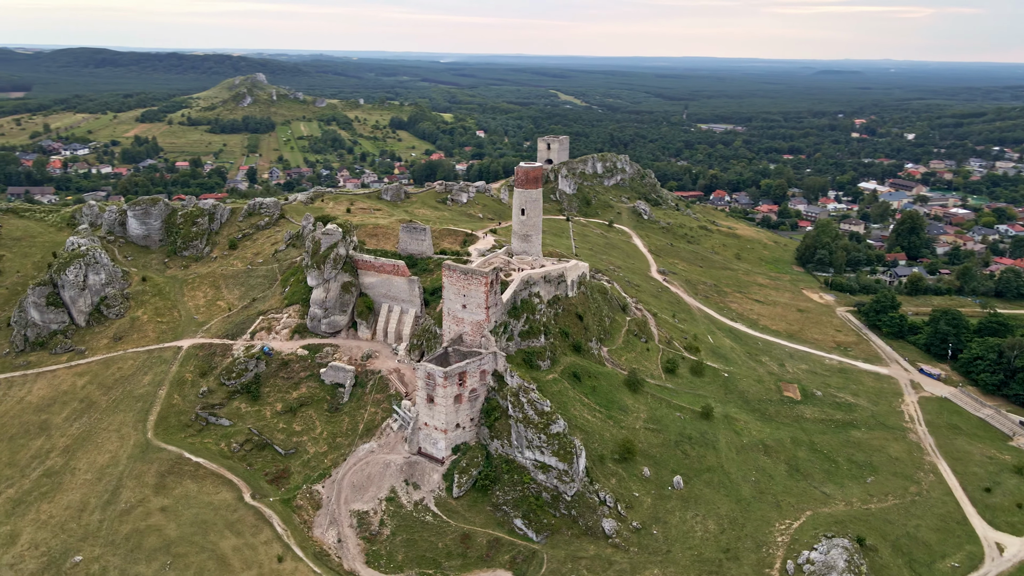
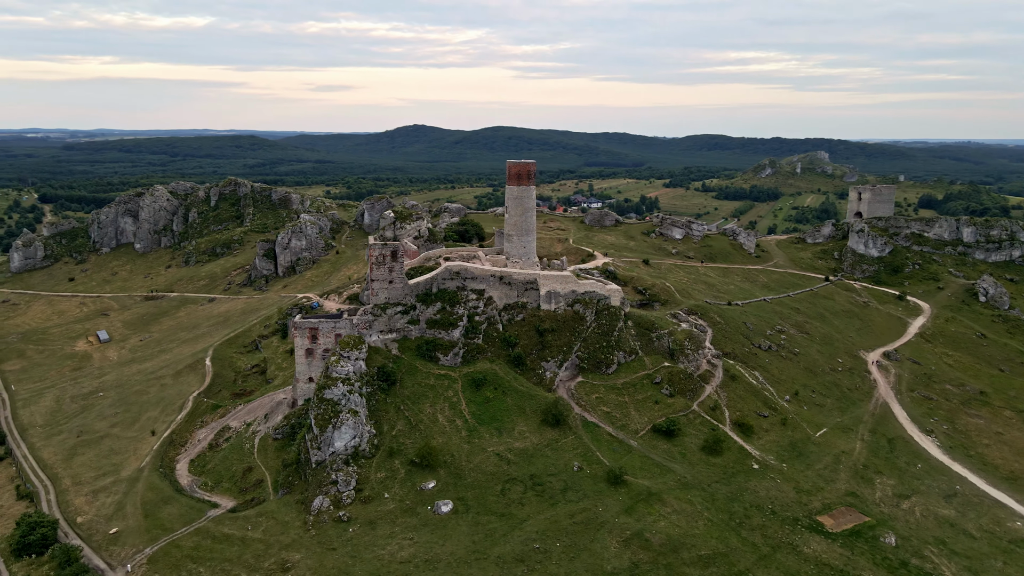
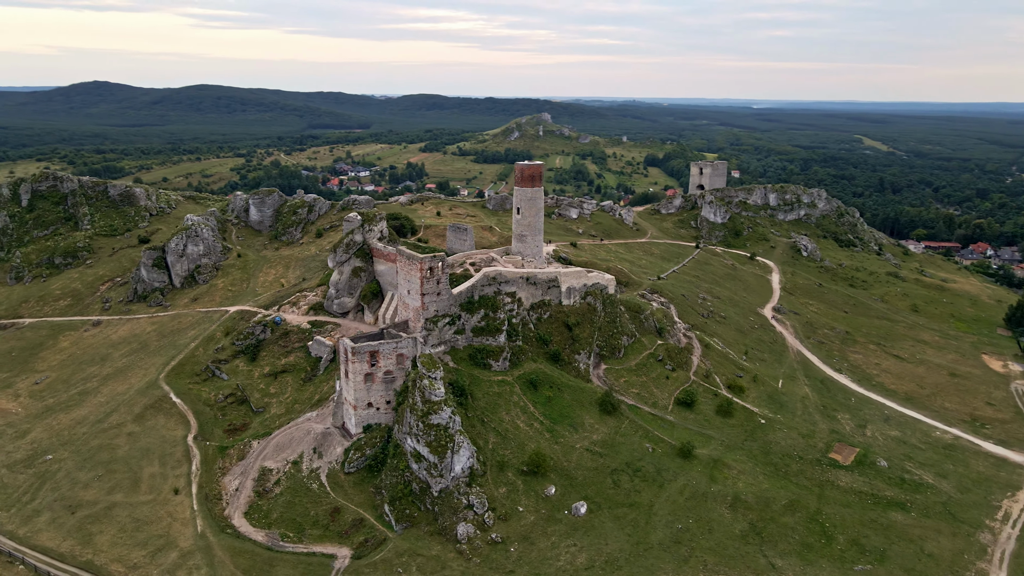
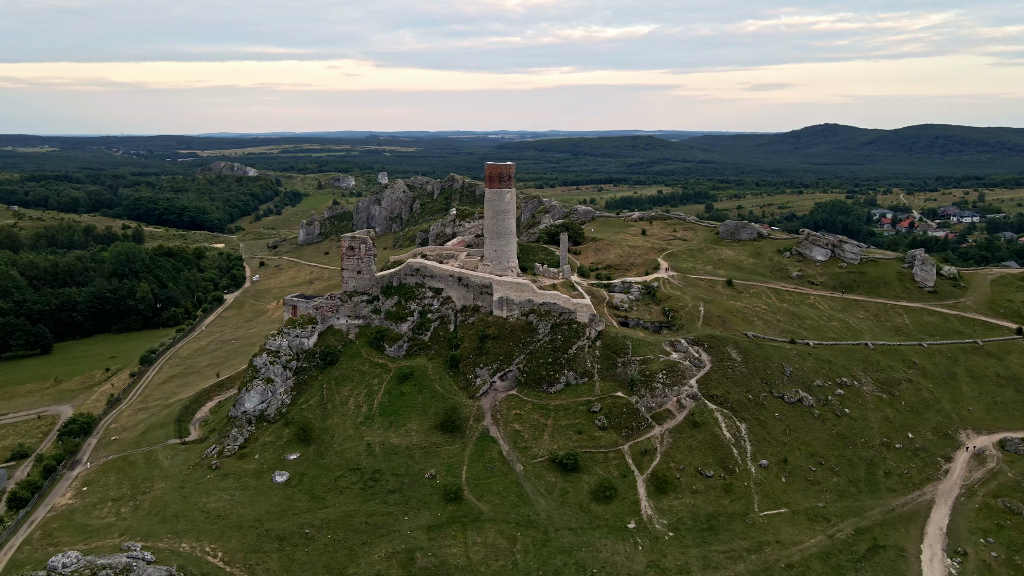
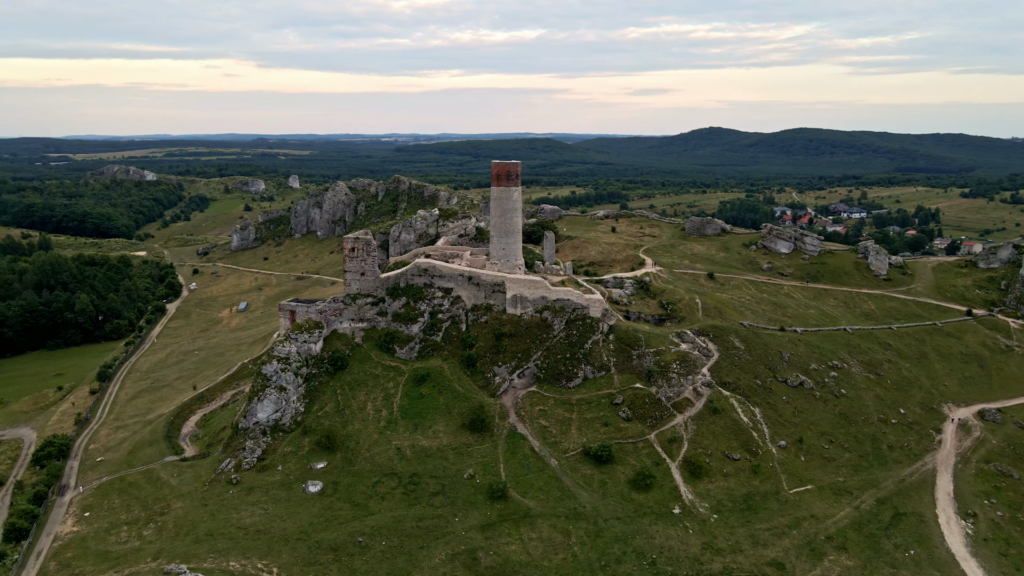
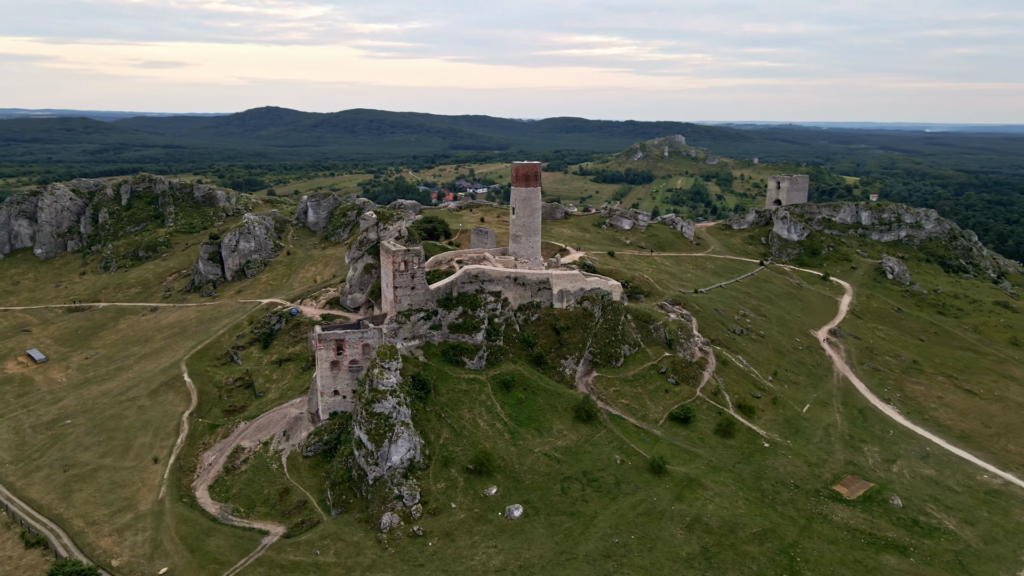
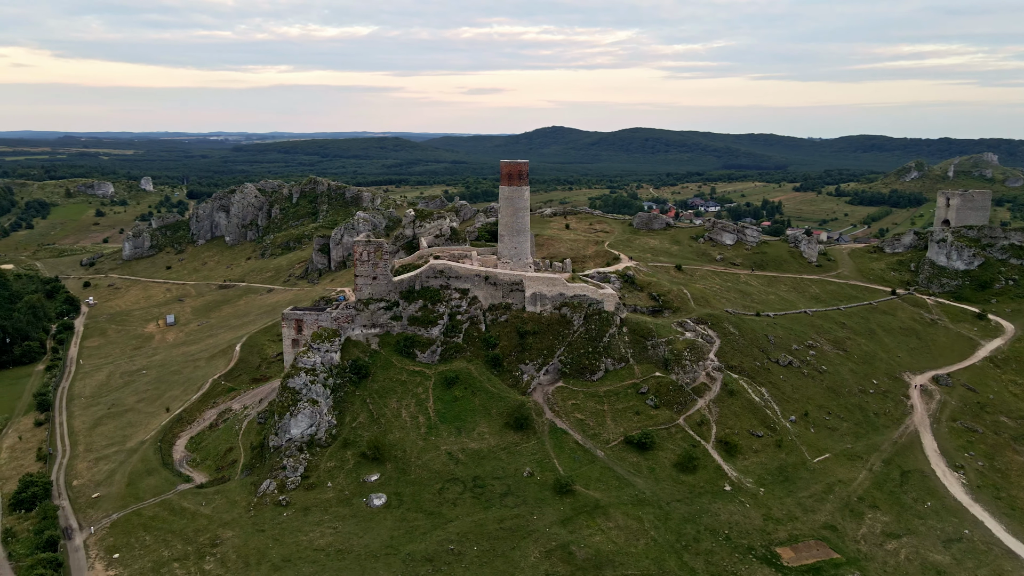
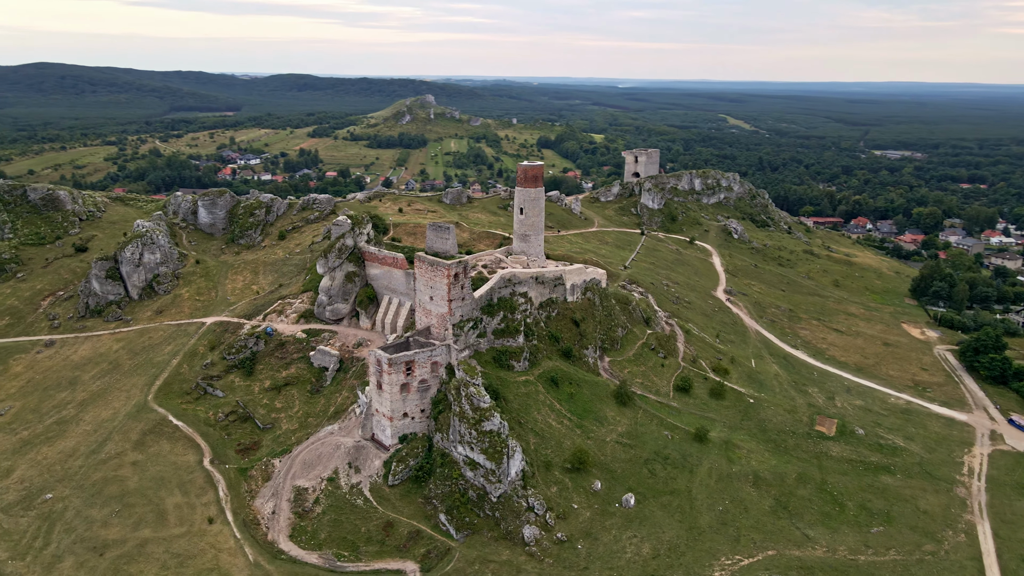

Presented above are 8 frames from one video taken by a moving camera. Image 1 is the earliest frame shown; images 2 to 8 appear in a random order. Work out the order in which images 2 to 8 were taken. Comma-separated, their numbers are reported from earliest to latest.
8, 3, 6, 2, 7, 5, 4
